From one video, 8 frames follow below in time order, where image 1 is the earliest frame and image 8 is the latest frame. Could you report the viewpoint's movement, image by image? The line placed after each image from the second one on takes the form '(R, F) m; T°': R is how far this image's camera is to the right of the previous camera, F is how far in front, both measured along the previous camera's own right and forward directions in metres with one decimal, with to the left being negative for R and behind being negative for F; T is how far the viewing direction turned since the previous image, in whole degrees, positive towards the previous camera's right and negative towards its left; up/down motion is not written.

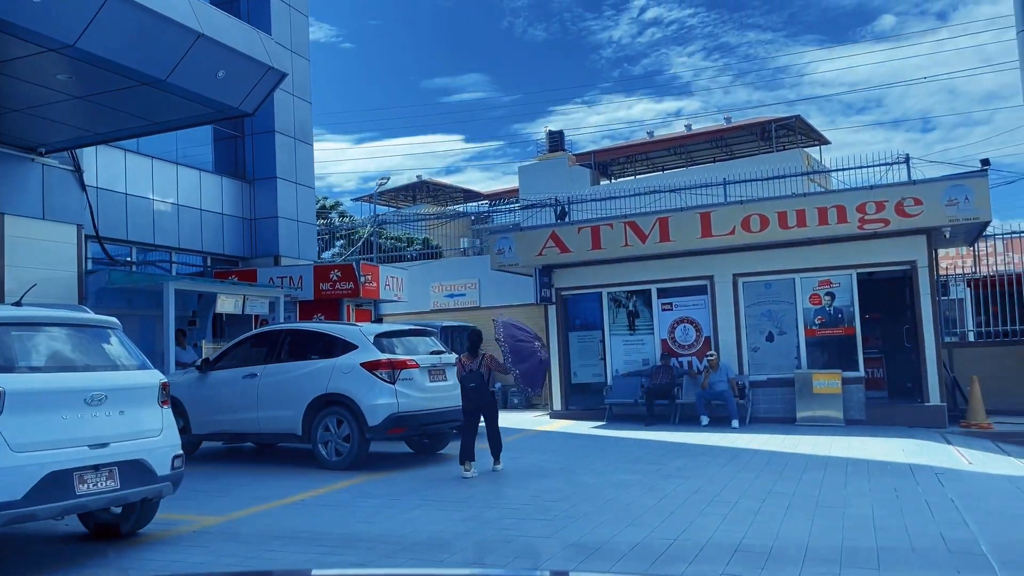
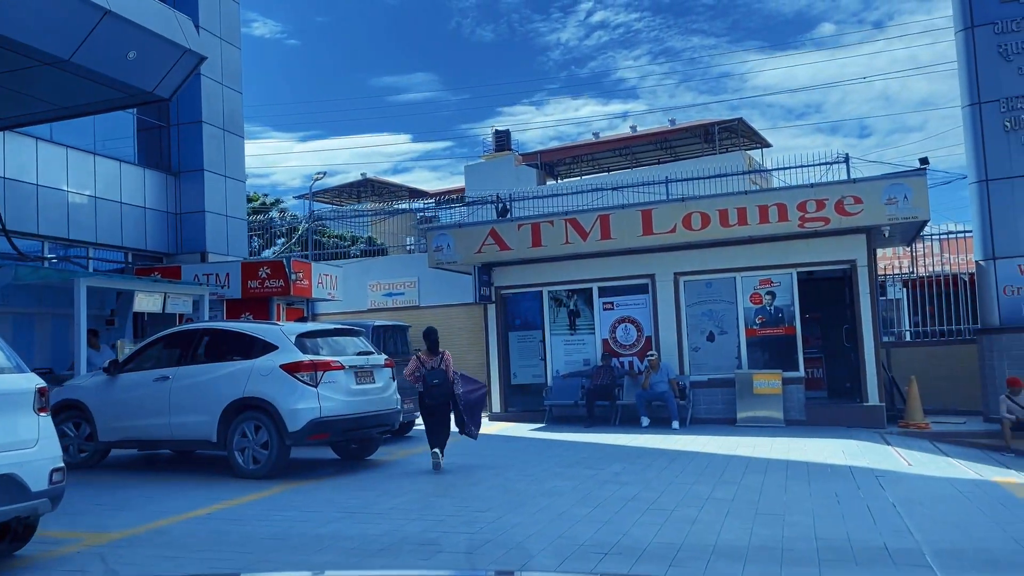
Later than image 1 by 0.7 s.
(+0.2, +0.5) m; +4°
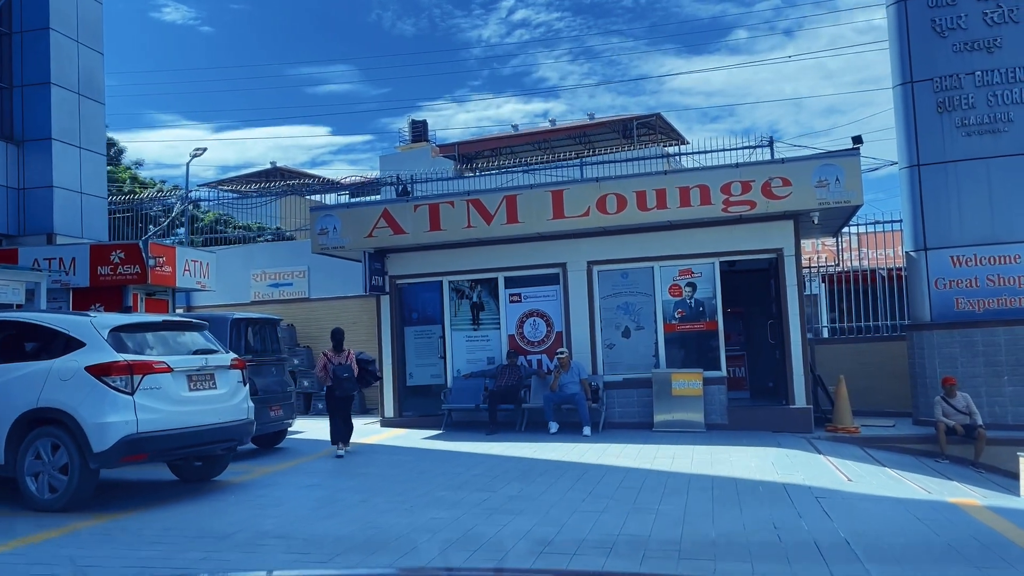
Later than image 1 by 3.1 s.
(+0.5, +1.8) m; +6°
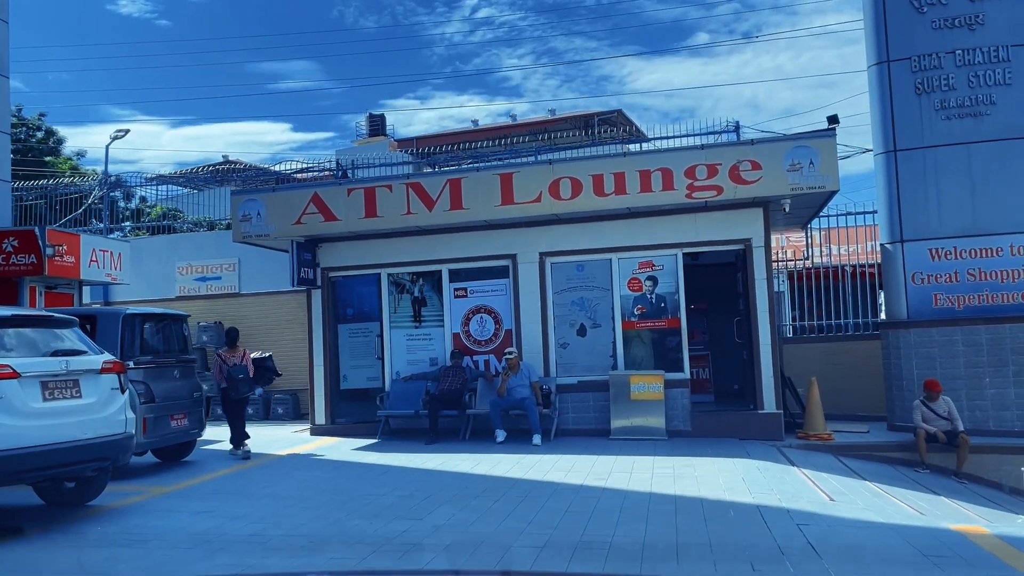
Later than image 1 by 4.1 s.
(+0.3, +1.4) m; +3°
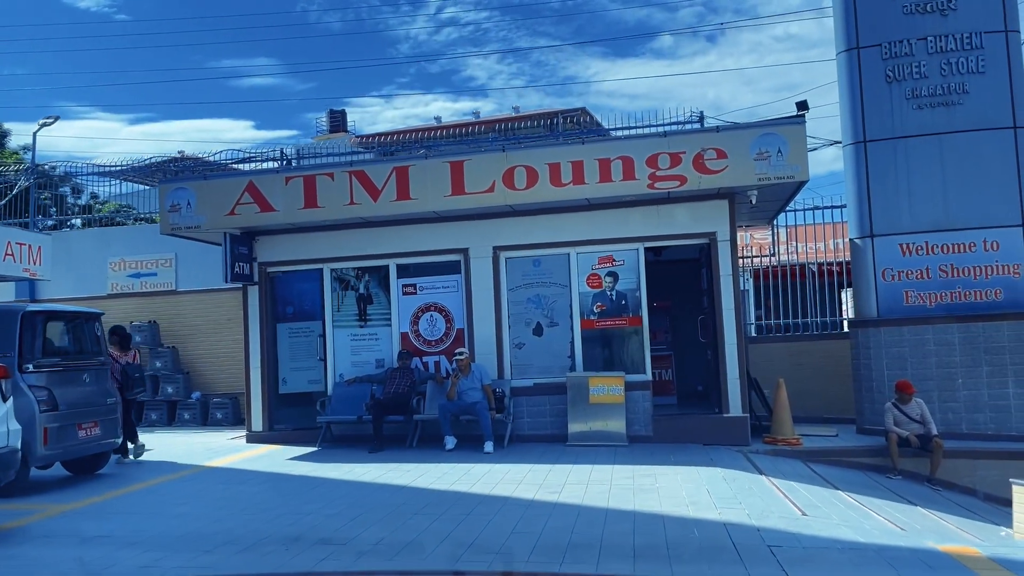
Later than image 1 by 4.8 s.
(+0.2, +0.8) m; +2°
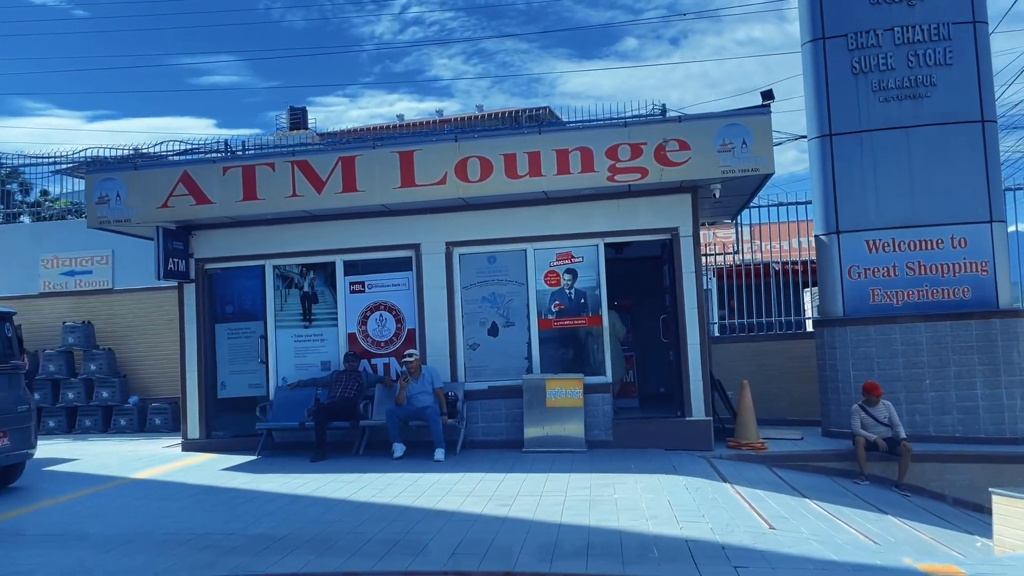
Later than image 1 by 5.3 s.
(+0.2, +0.6) m; +2°
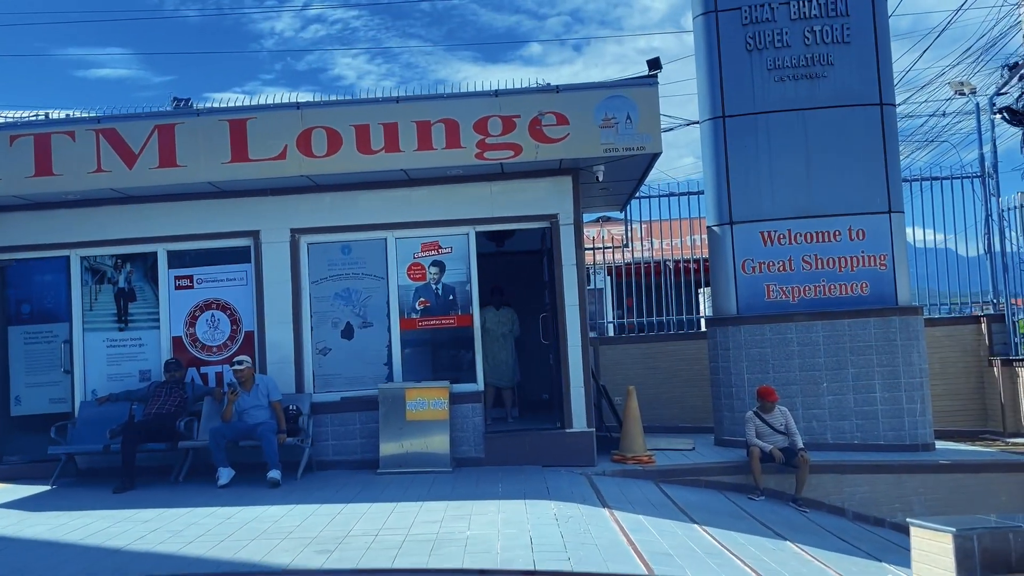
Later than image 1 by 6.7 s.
(+0.6, +1.5) m; +7°
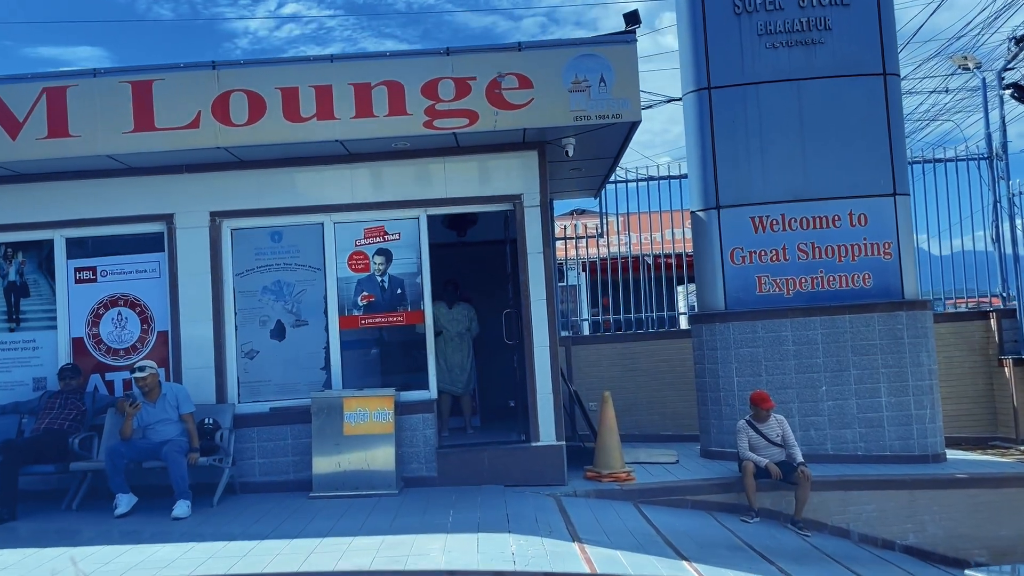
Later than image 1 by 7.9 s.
(+0.2, +1.4) m; +2°
